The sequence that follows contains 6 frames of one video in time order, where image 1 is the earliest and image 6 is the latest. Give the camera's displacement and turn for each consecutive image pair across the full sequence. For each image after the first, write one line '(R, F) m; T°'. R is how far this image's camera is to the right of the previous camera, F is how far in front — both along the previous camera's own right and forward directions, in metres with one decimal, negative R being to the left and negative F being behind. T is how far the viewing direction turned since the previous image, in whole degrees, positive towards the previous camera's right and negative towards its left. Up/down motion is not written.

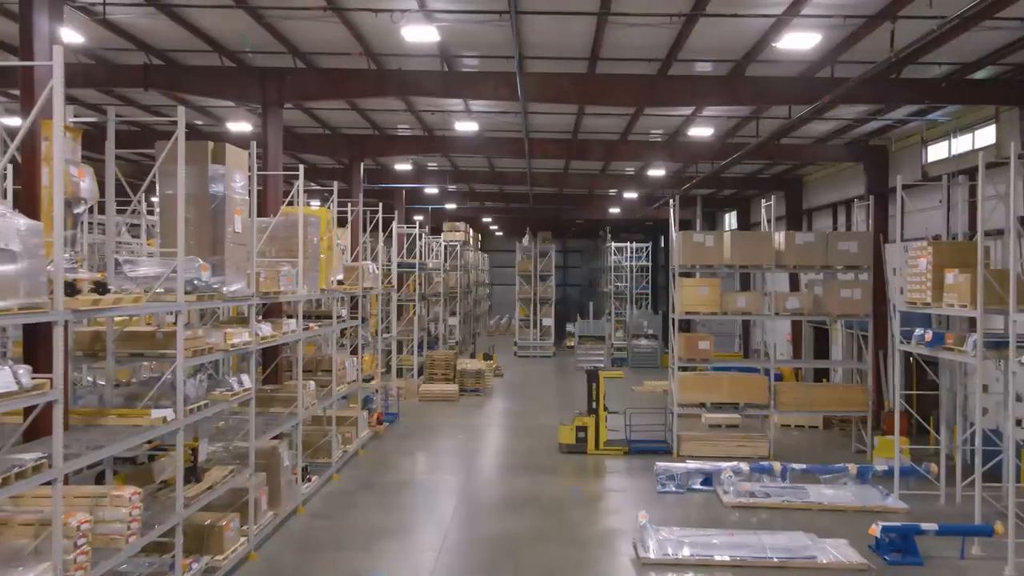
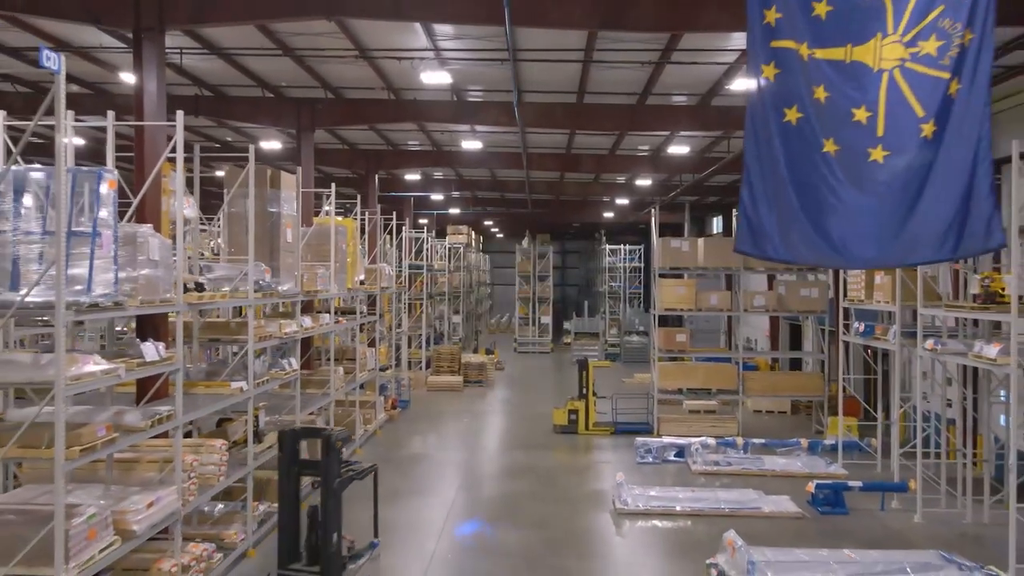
(0.0, -1.7) m; 0°
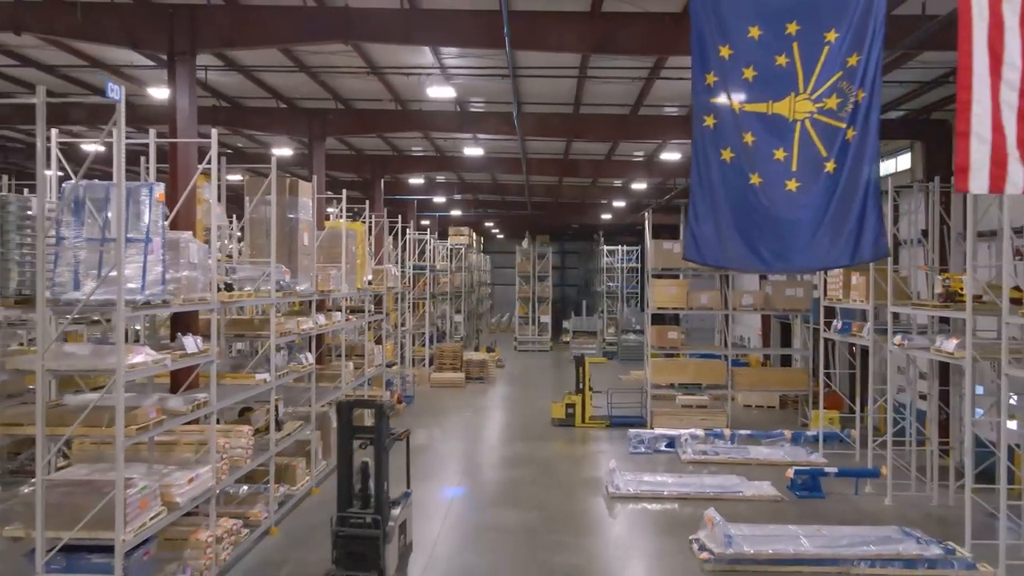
(0.0, -0.7) m; 0°
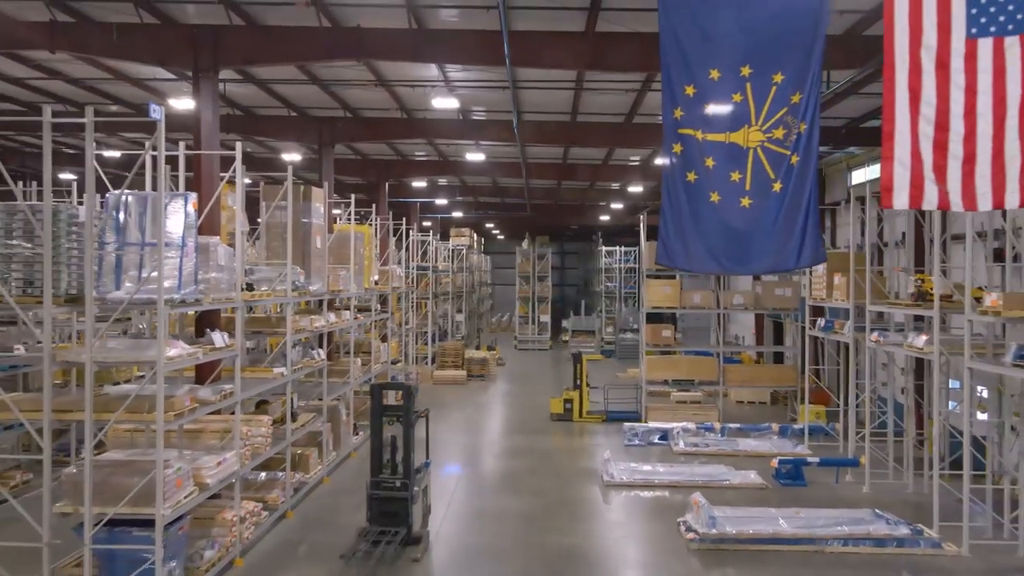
(0.0, -0.6) m; 0°
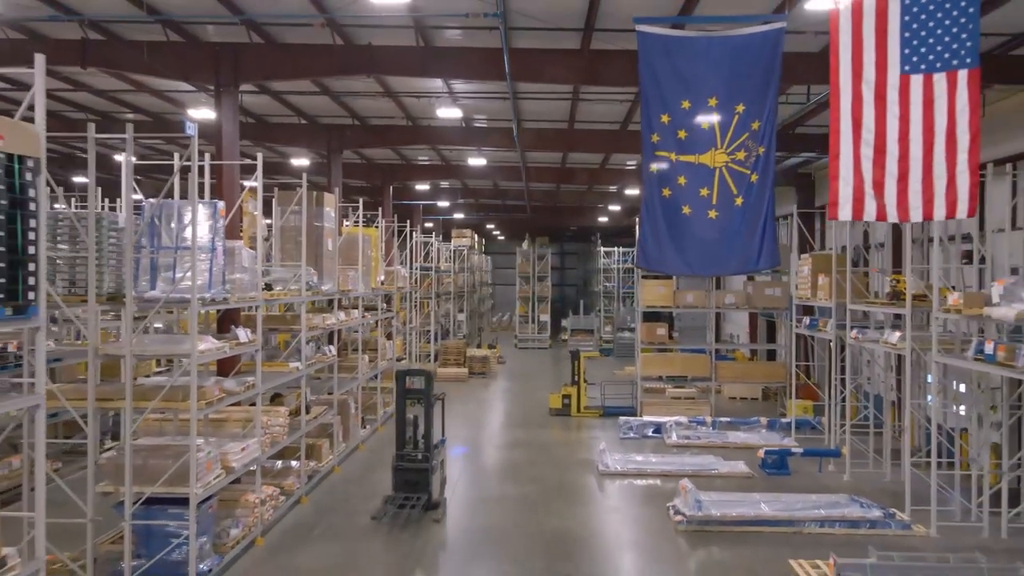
(0.0, -0.6) m; 0°
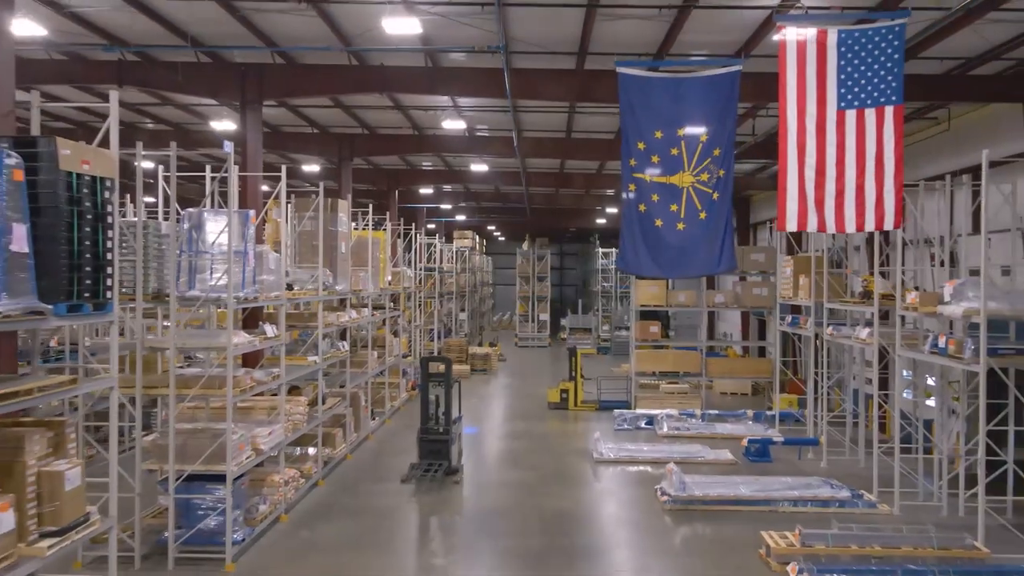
(0.0, -0.8) m; 0°
